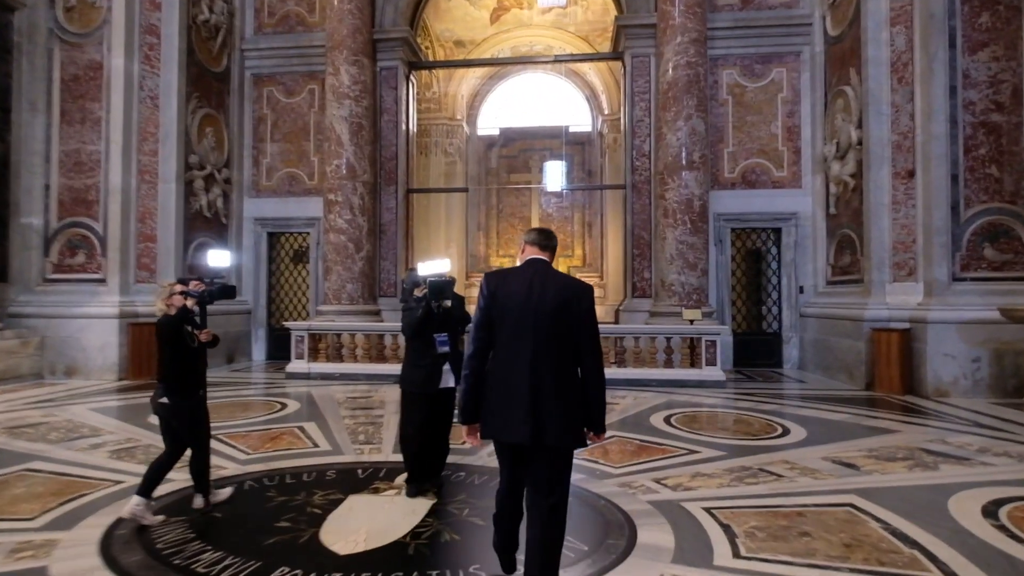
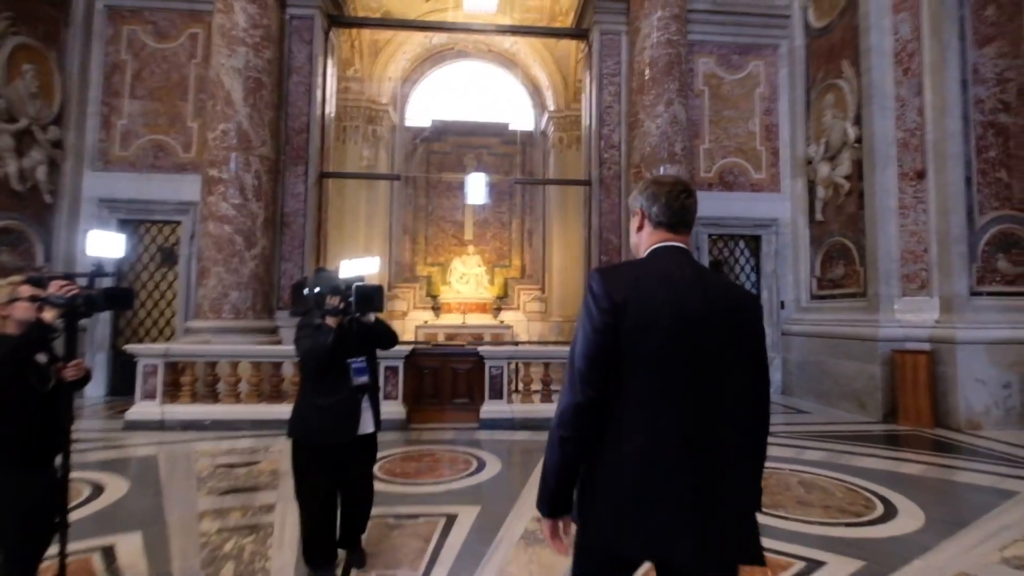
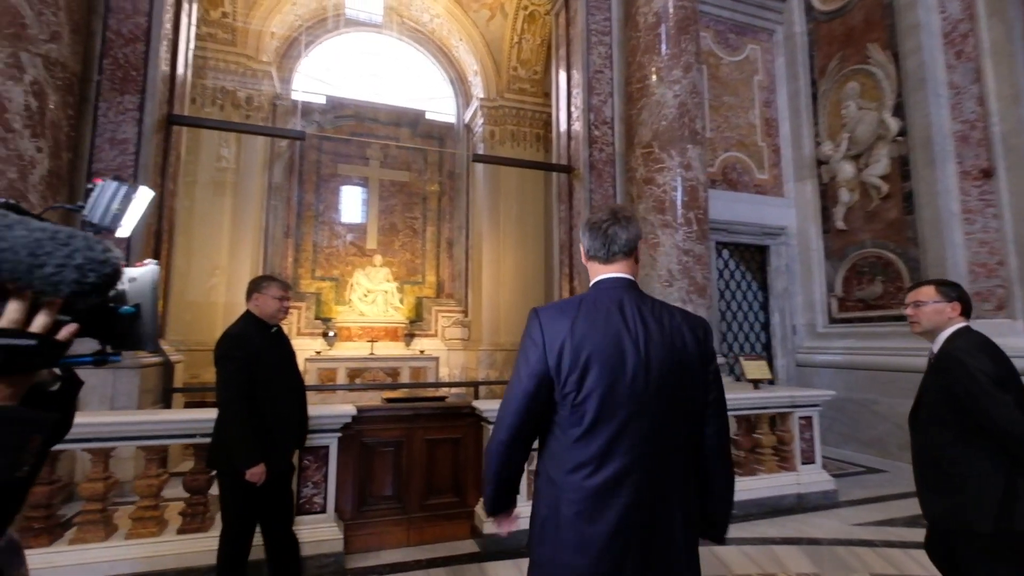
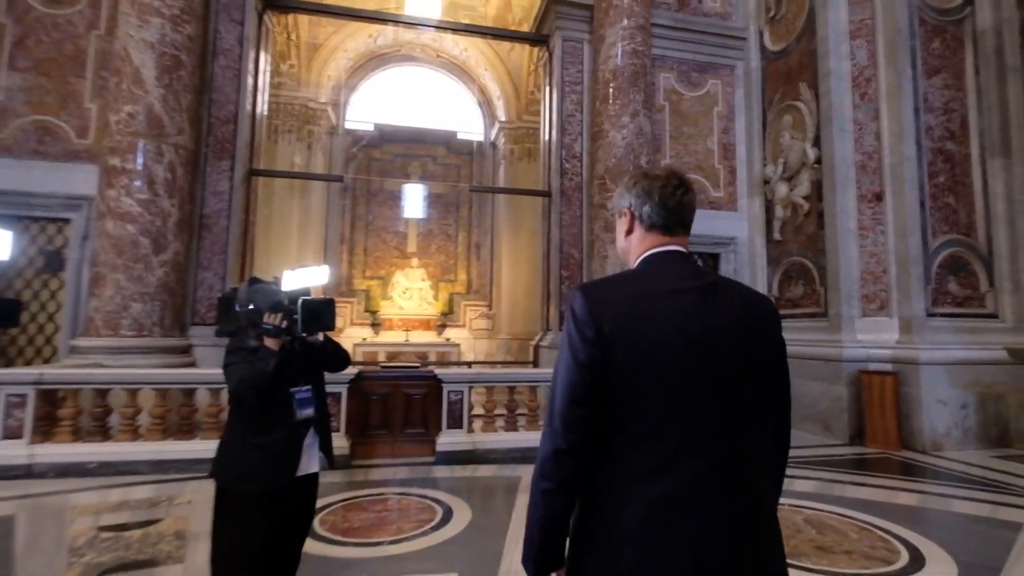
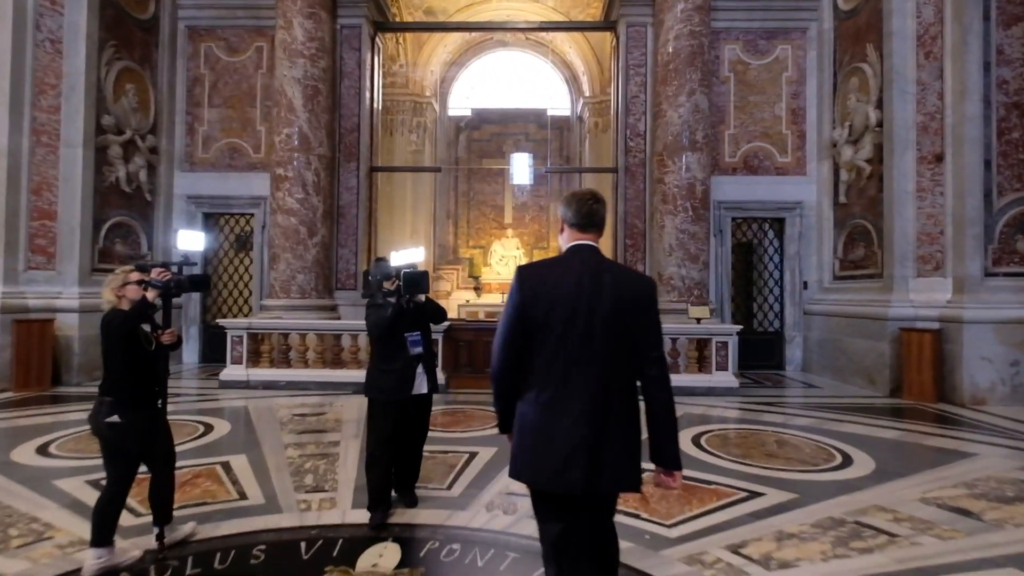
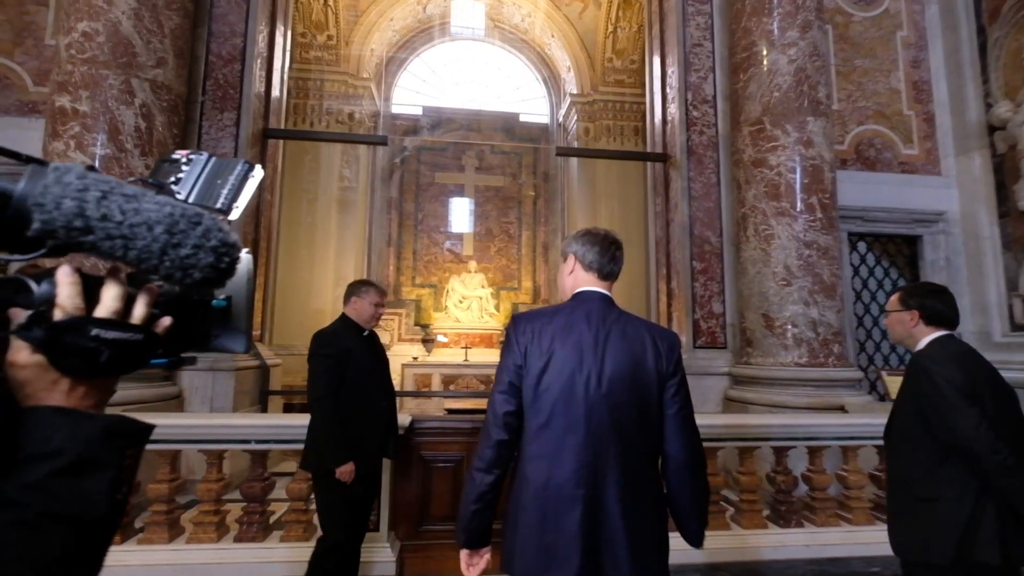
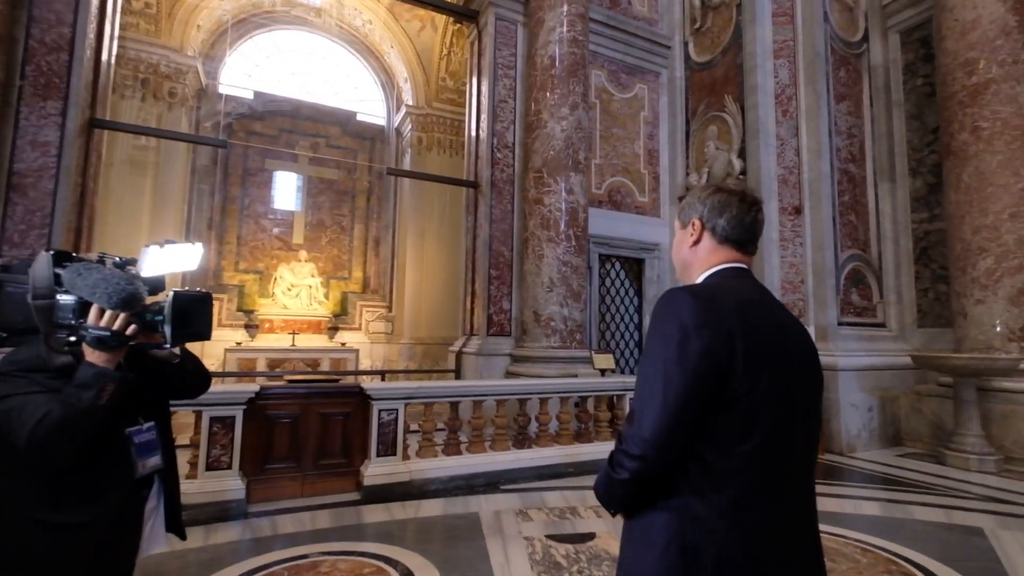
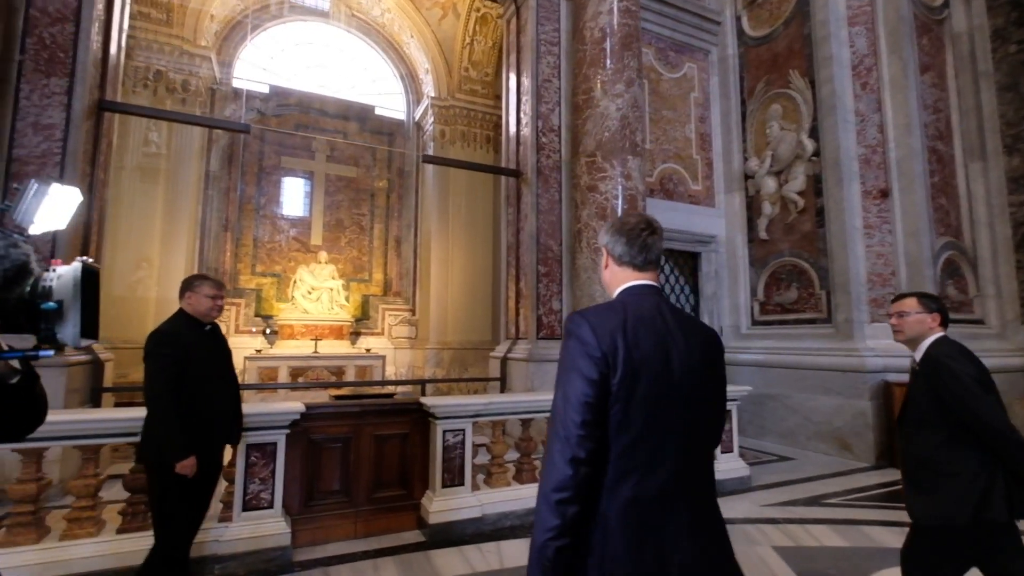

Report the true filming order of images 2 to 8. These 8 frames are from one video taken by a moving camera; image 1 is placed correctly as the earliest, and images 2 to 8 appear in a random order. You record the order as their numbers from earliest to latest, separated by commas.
5, 2, 4, 7, 8, 3, 6
